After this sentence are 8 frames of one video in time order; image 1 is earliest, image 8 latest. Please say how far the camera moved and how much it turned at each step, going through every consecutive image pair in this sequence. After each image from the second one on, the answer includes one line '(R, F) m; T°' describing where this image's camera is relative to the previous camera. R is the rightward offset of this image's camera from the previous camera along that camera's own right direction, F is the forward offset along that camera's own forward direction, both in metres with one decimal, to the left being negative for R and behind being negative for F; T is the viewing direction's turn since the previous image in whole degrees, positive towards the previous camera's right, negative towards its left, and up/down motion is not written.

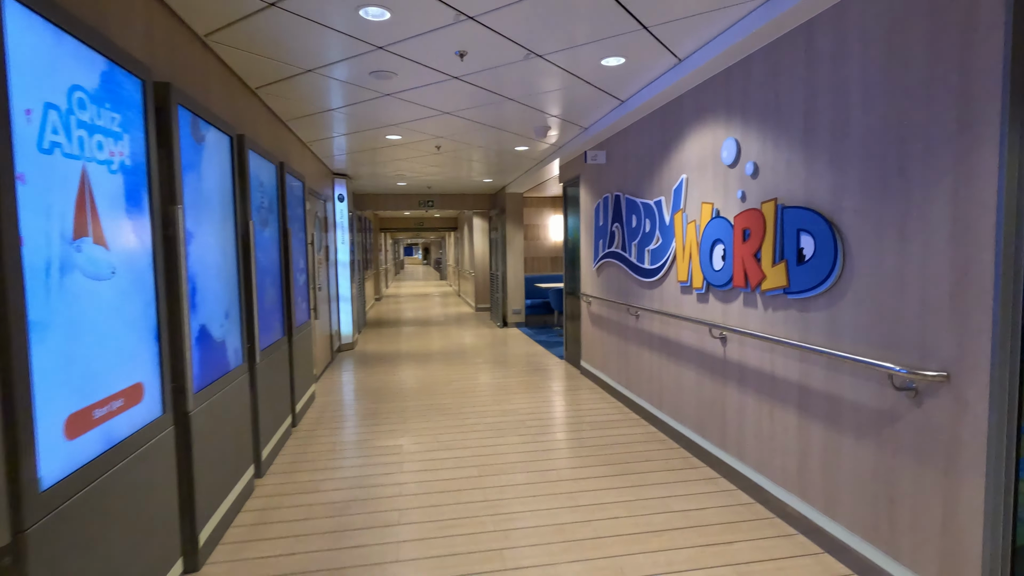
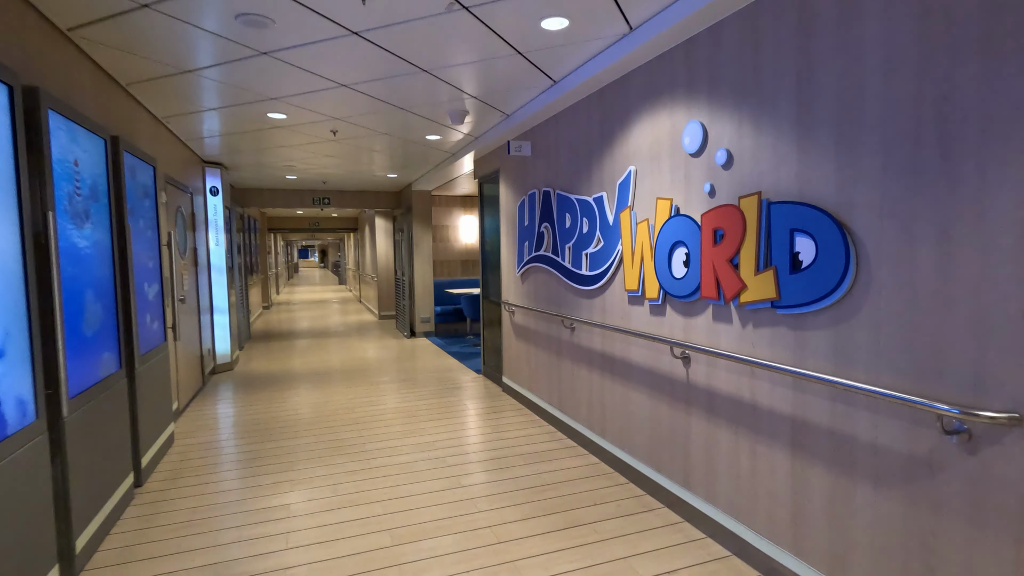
(-0.1, +0.7) m; +10°
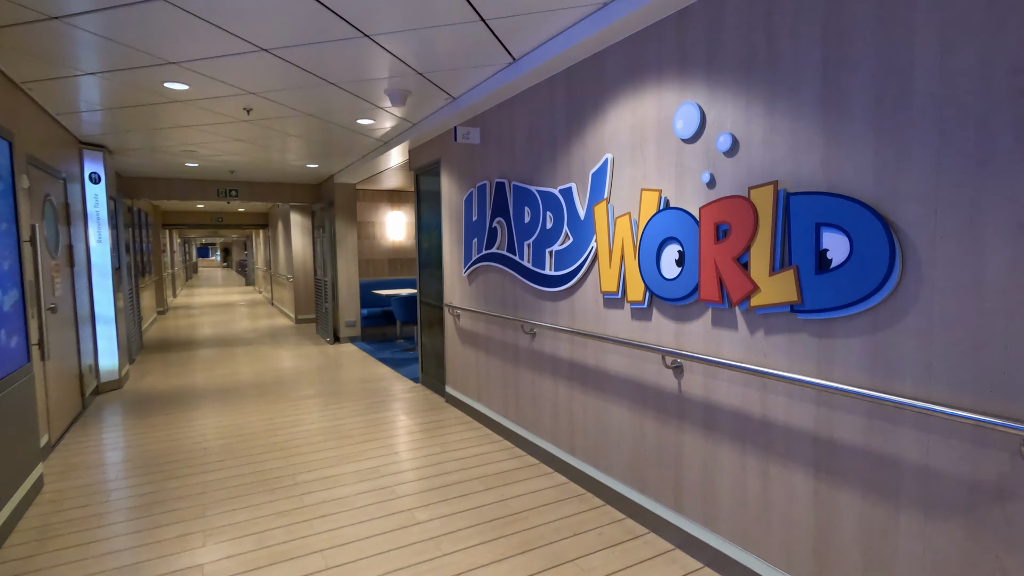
(-0.2, +0.4) m; +9°
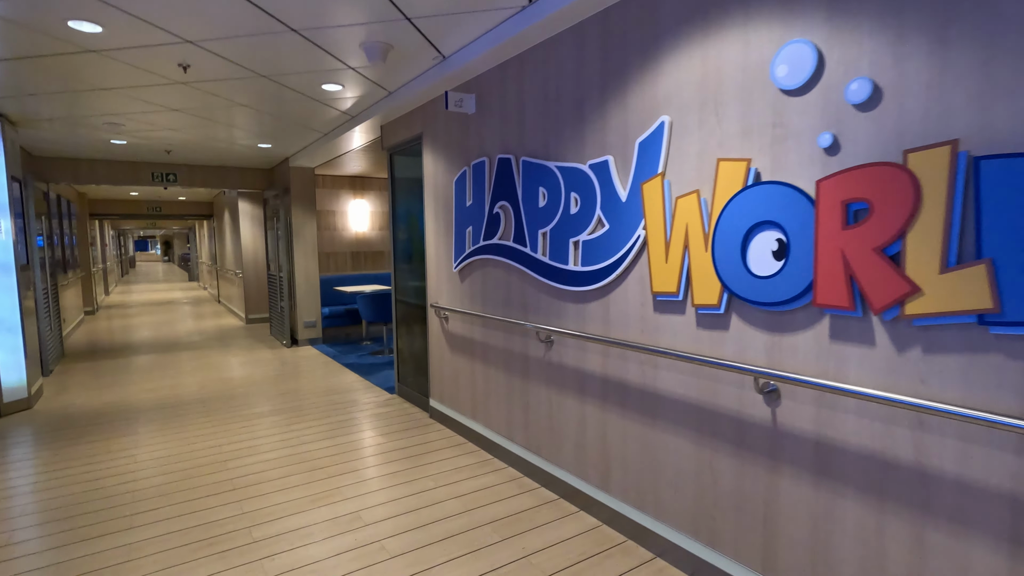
(-0.3, +0.7) m; +5°
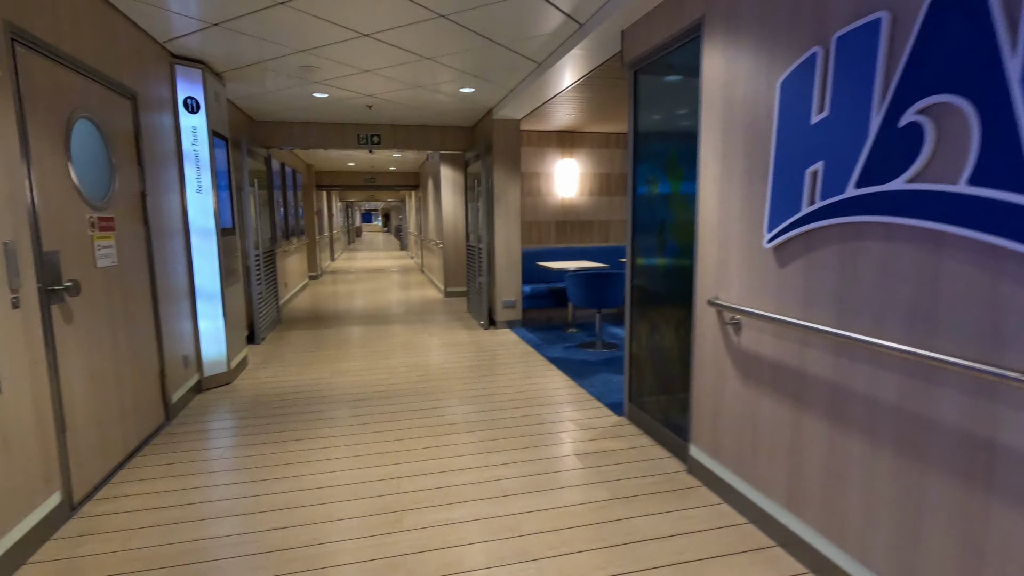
(-0.6, +1.4) m; -20°
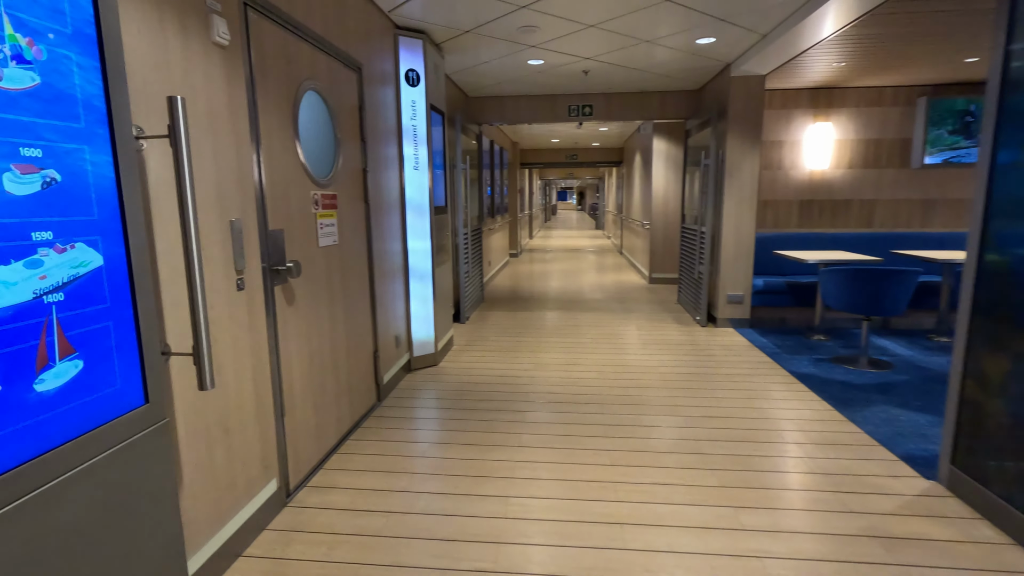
(-0.3, +0.6) m; -20°
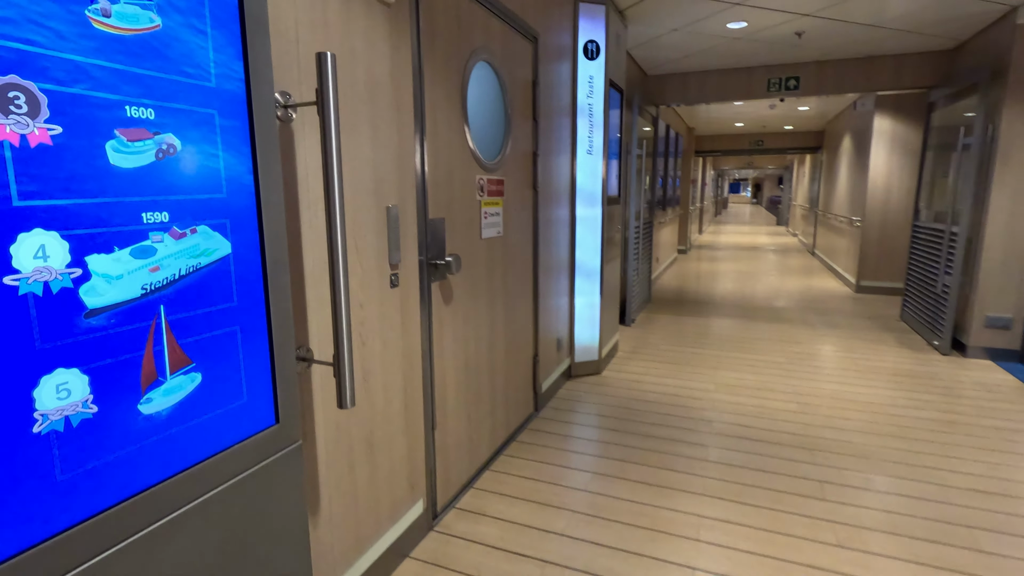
(-0.2, +0.4) m; -16°
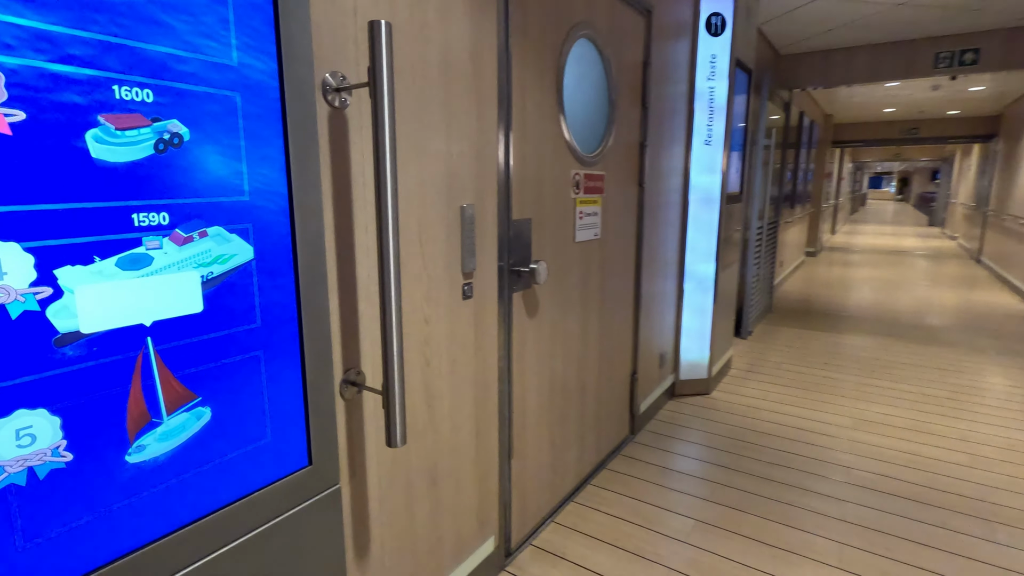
(0.0, +0.3) m; -11°
